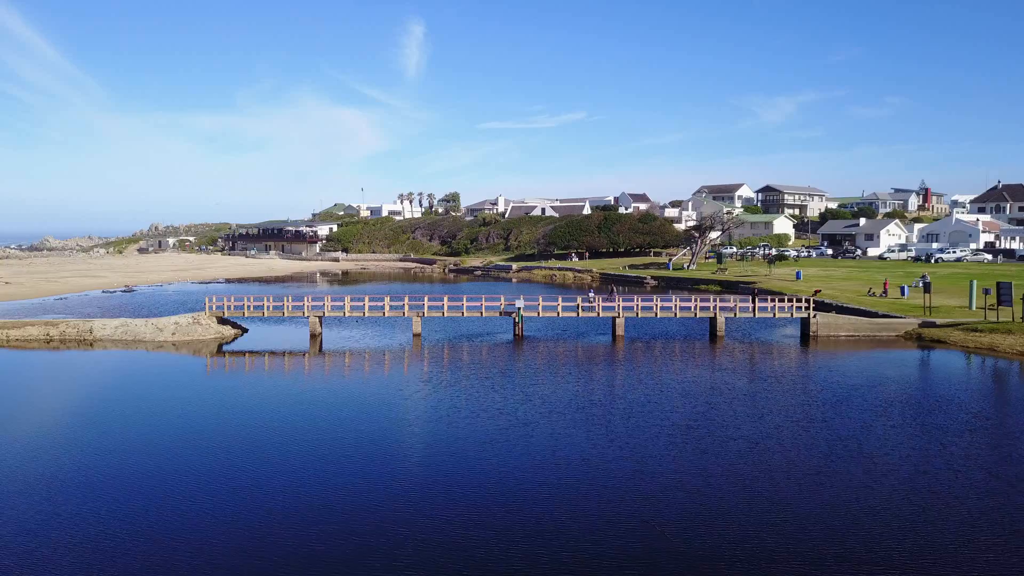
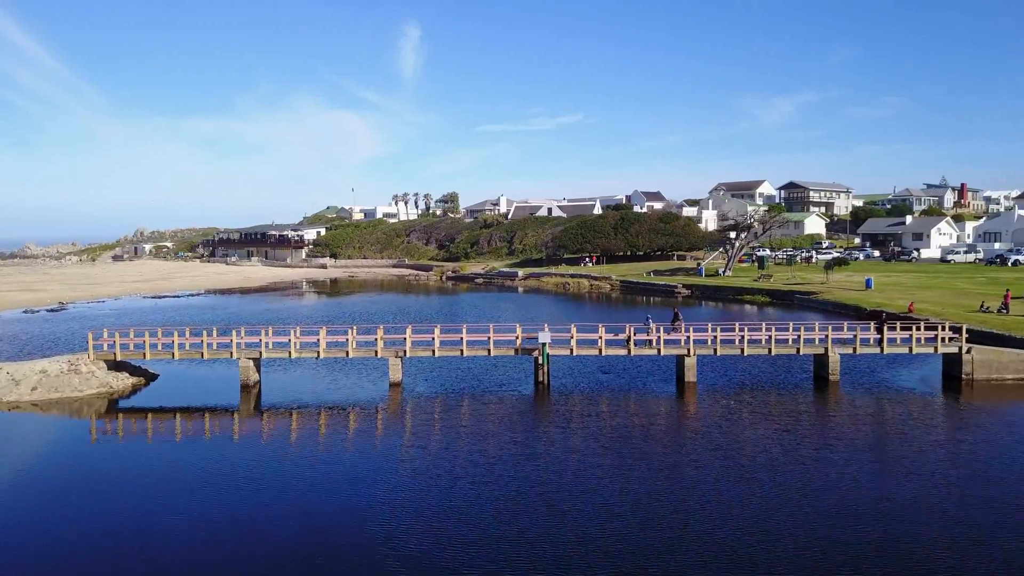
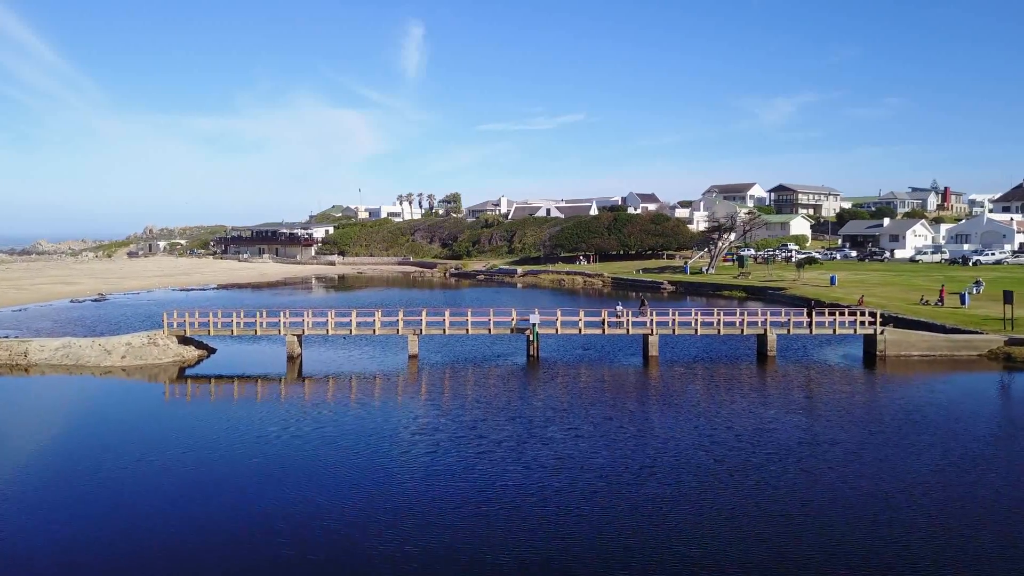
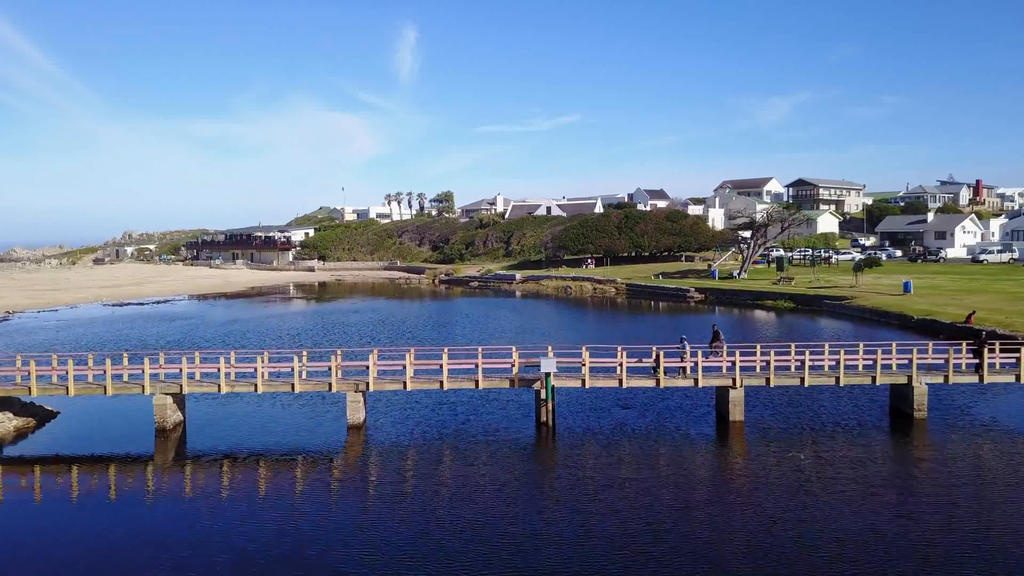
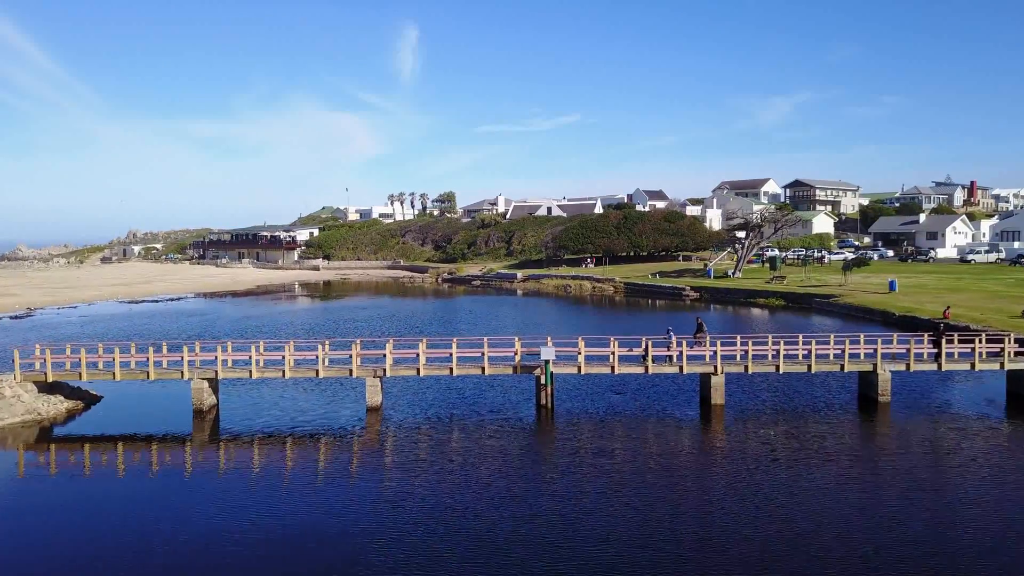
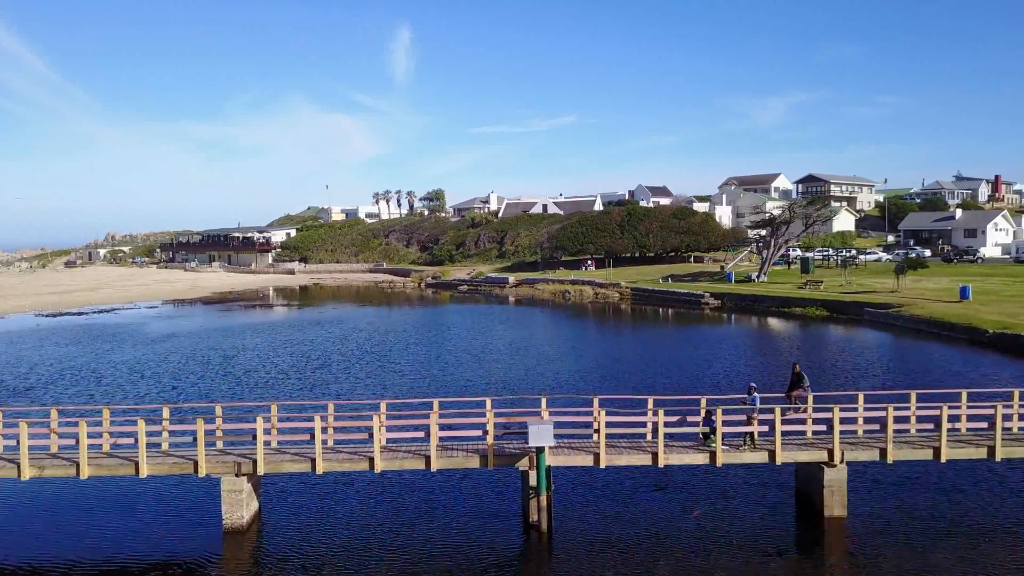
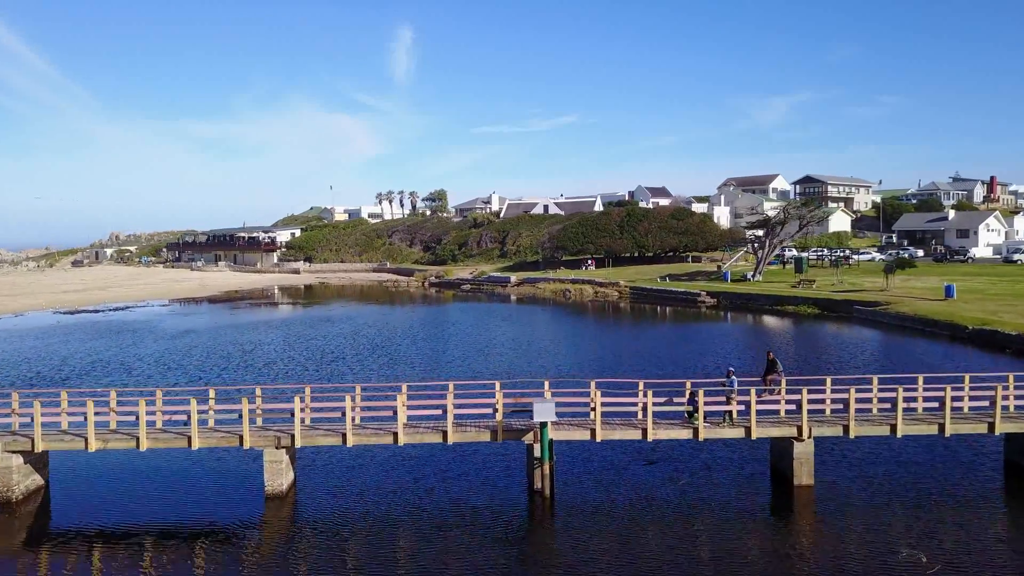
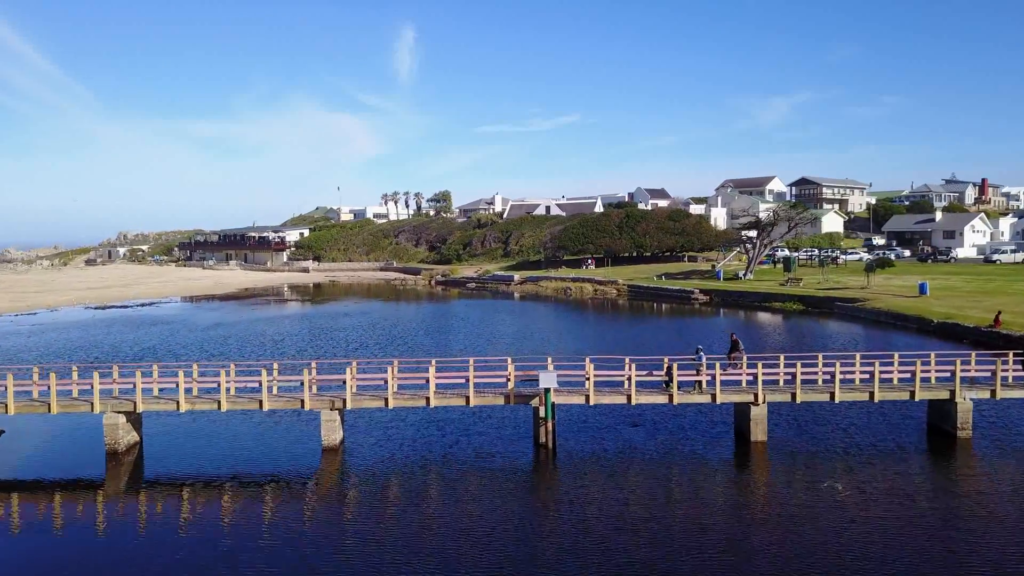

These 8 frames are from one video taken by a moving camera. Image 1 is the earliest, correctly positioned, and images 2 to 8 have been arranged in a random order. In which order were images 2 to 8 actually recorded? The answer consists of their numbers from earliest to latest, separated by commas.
3, 2, 5, 4, 8, 7, 6
